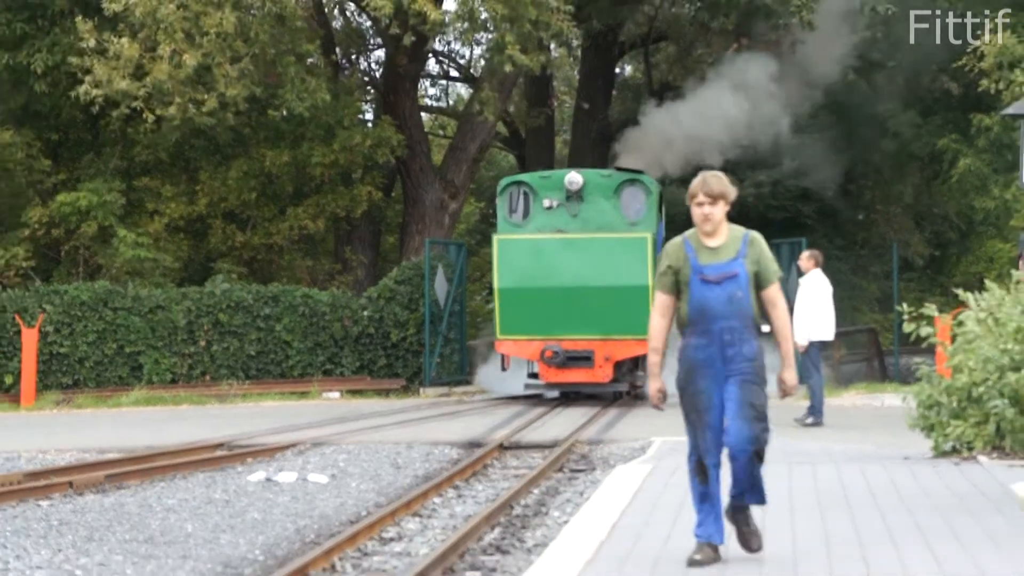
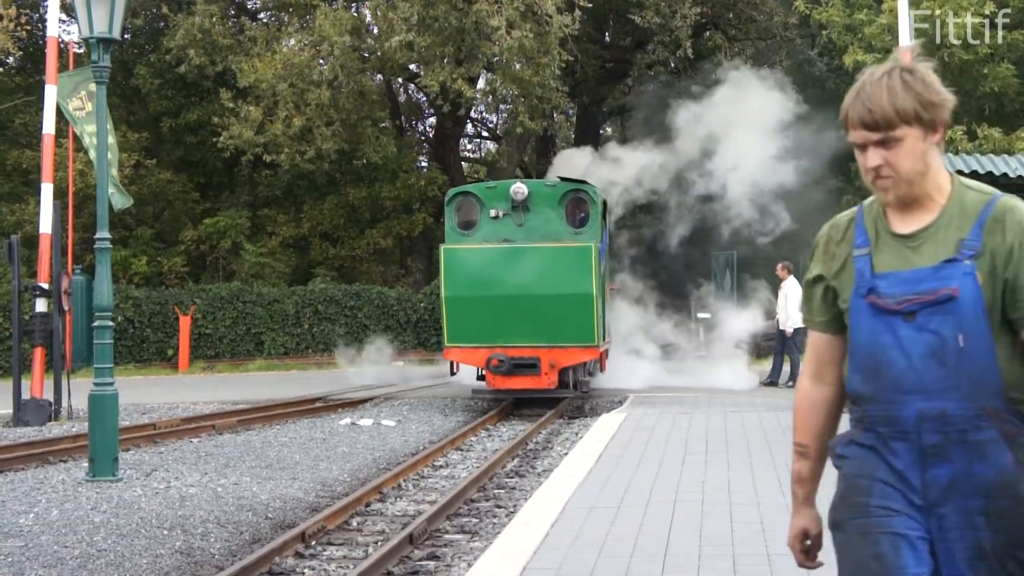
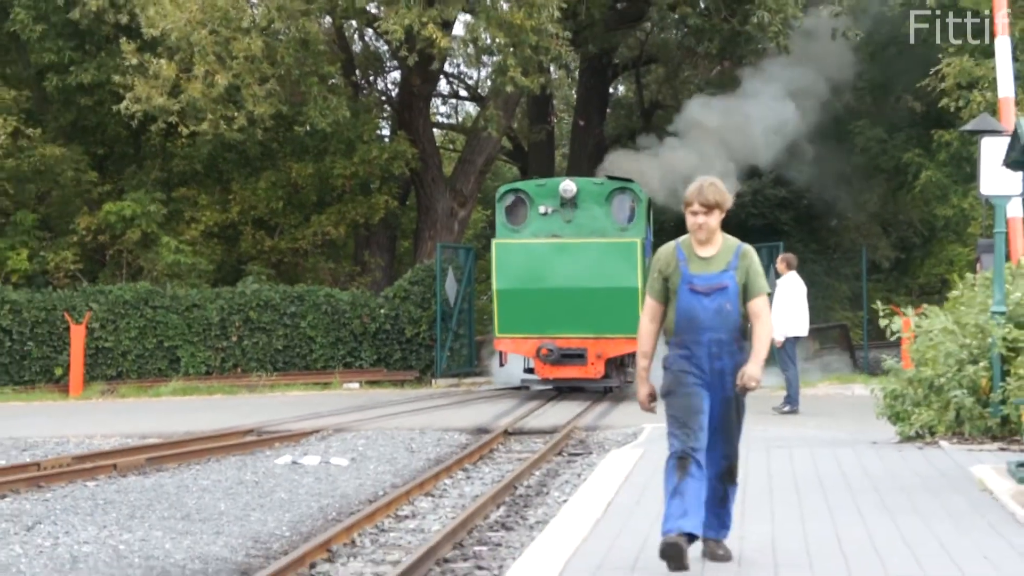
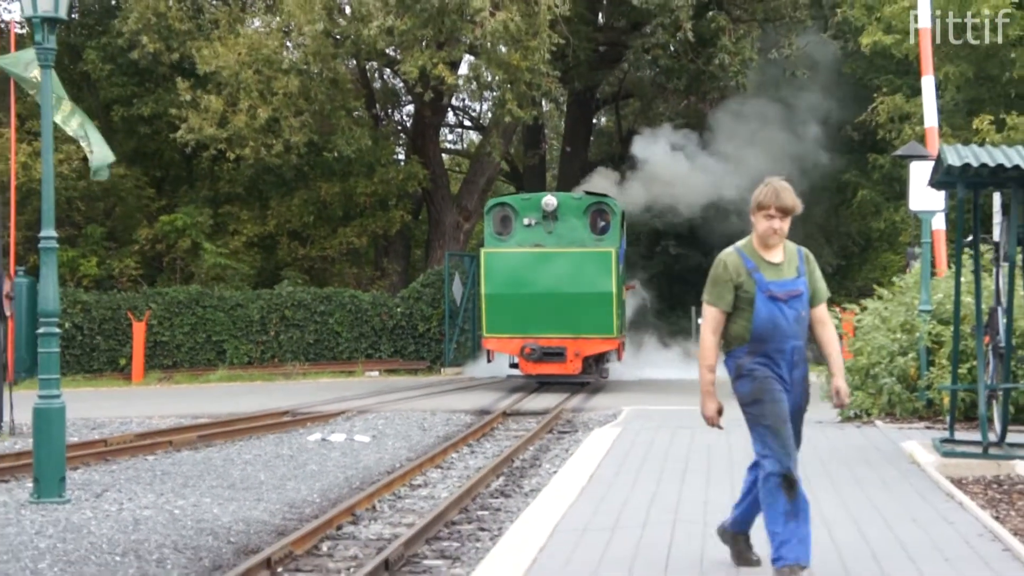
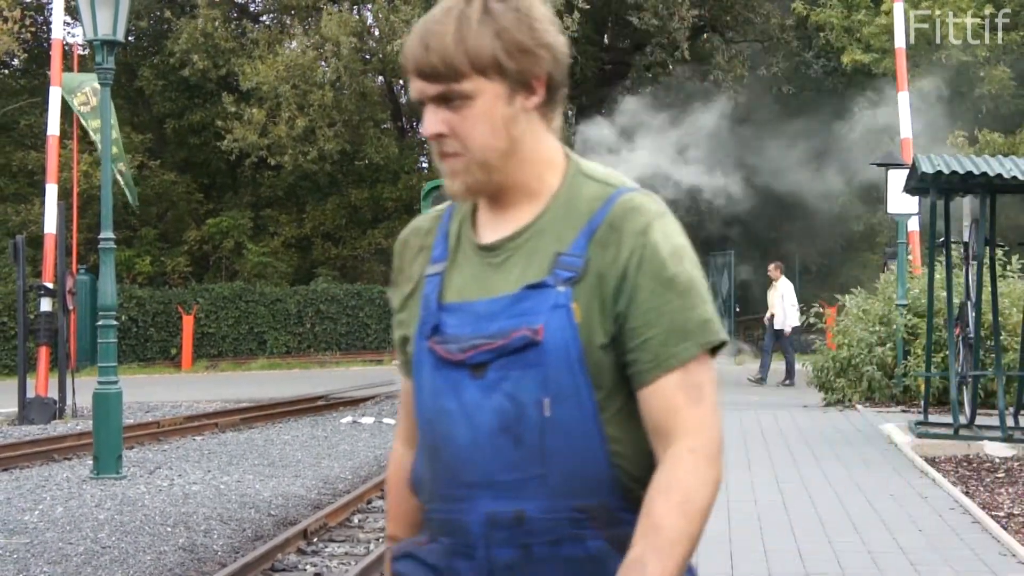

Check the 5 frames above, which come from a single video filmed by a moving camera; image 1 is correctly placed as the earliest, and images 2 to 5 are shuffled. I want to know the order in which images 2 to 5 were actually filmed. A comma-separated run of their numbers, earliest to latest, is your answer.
3, 4, 2, 5
